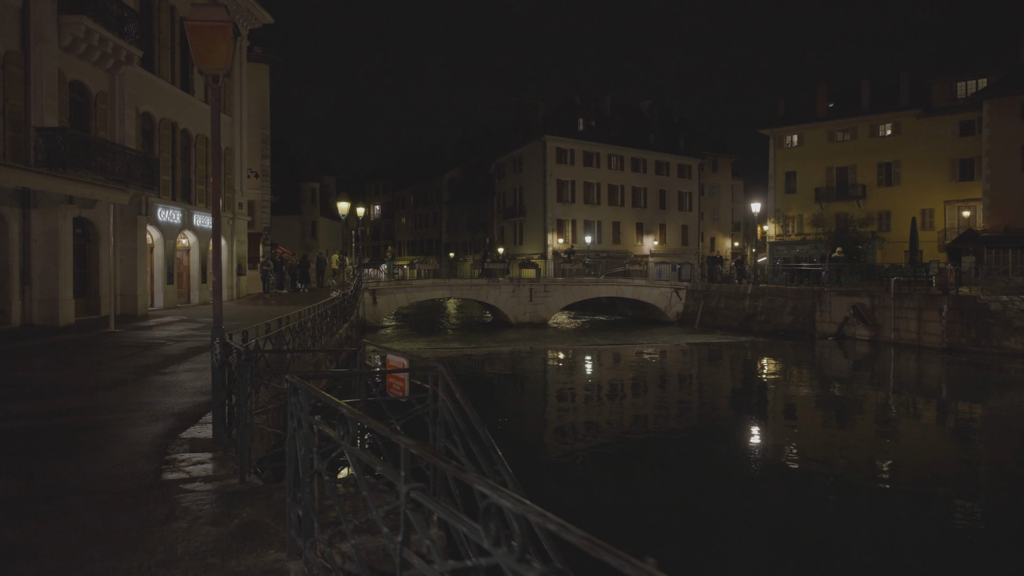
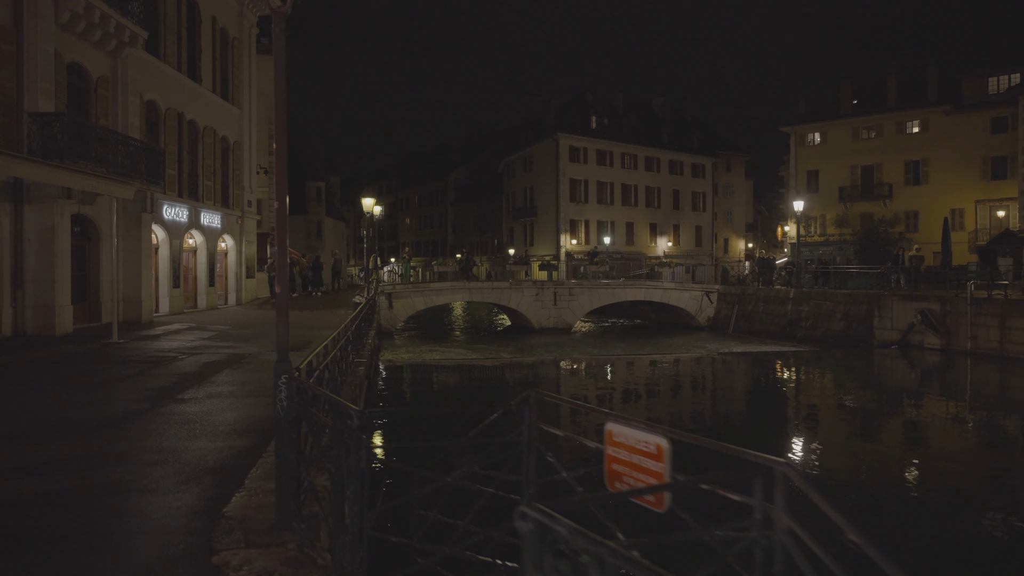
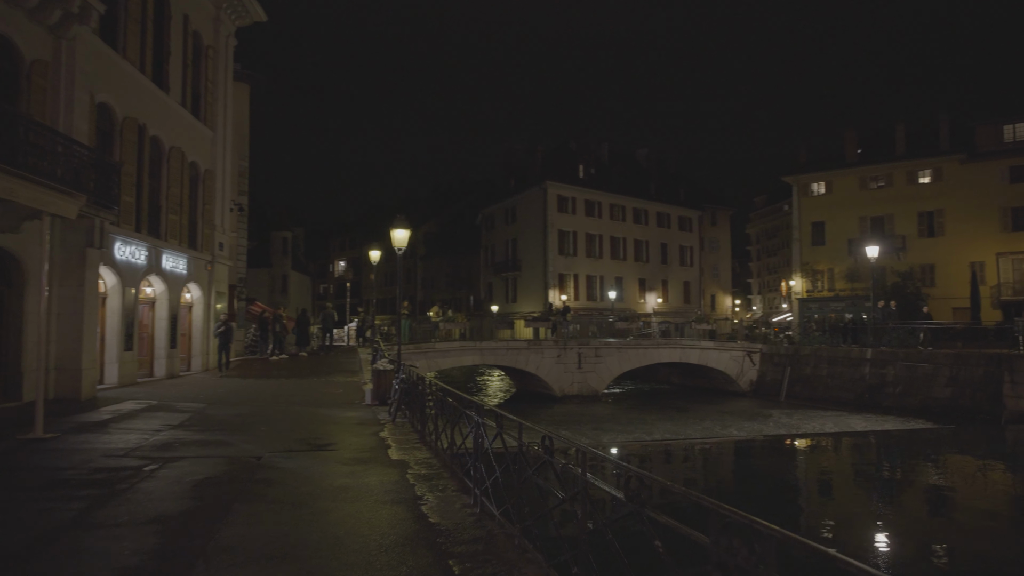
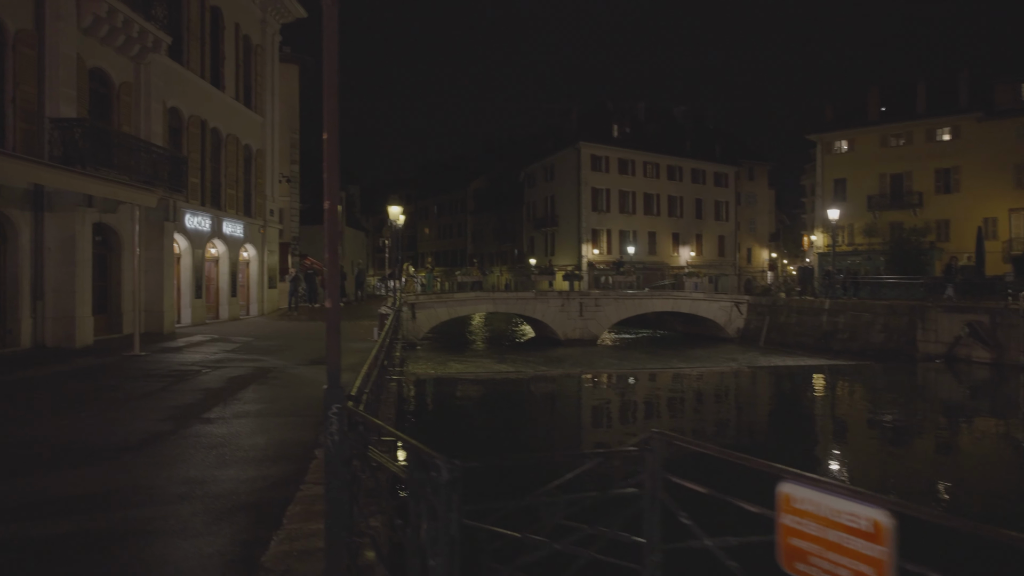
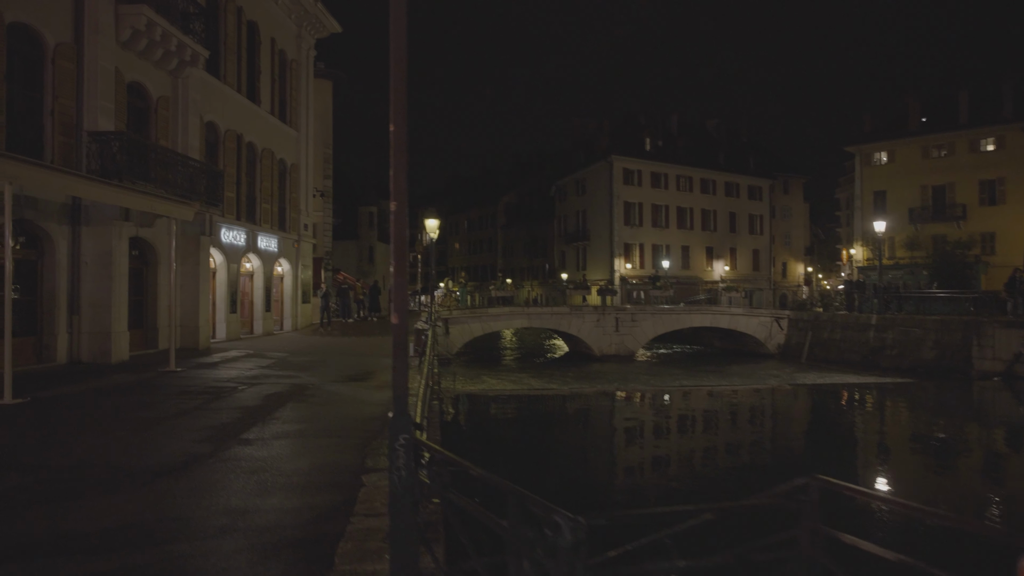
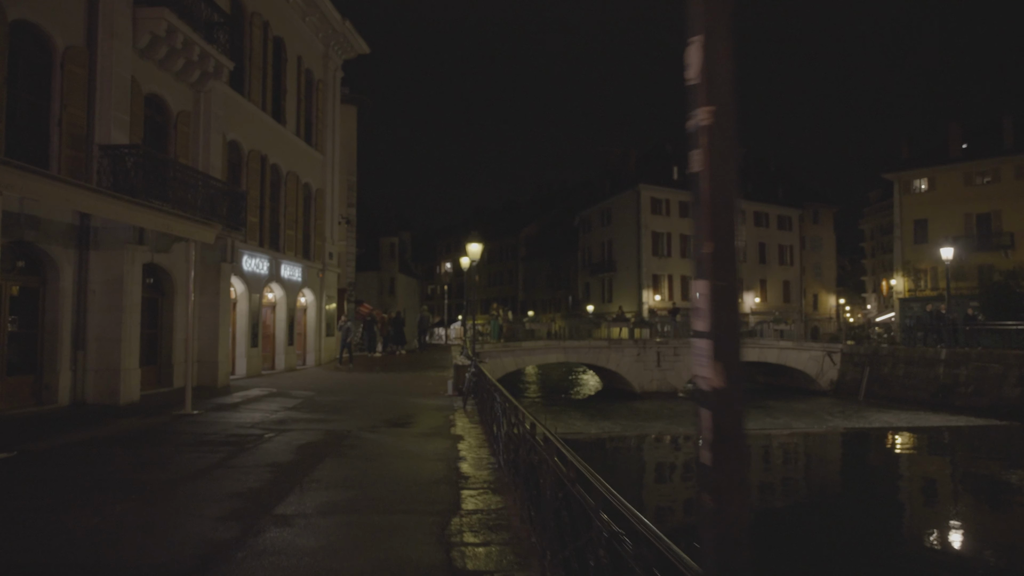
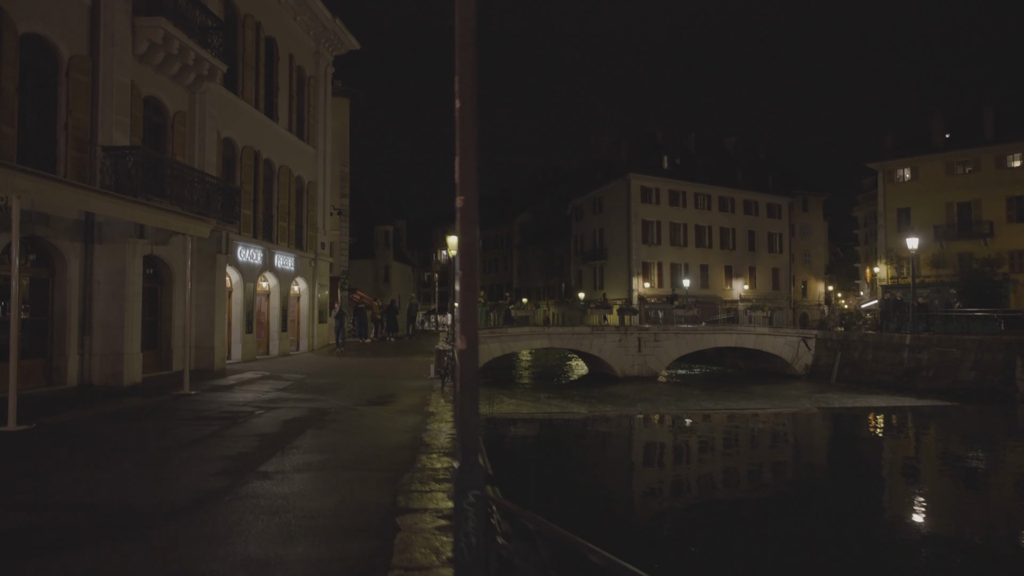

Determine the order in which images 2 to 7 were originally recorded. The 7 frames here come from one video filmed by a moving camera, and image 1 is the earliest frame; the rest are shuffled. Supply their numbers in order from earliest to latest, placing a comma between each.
2, 4, 5, 7, 6, 3
